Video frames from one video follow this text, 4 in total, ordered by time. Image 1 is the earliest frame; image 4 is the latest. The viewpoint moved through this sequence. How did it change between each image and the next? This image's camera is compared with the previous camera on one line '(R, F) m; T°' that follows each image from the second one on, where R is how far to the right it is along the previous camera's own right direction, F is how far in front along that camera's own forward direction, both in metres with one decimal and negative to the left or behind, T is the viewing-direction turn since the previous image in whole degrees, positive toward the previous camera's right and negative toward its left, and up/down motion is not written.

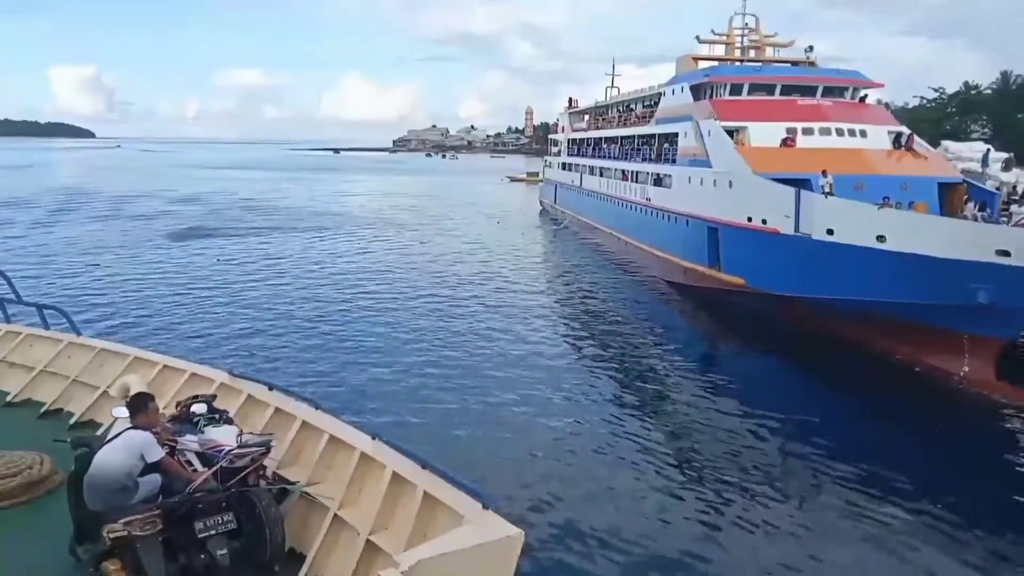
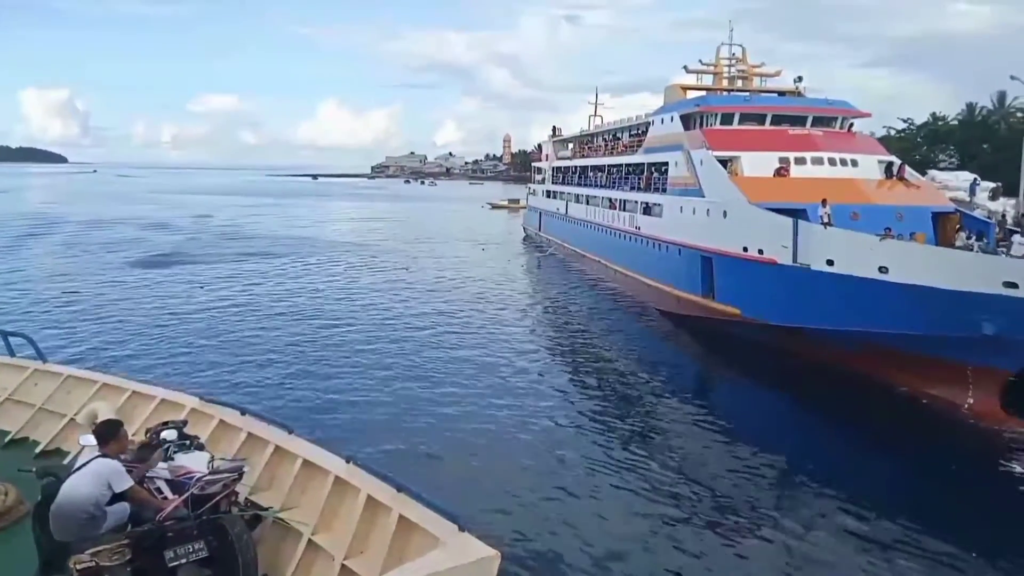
(-0.1, +0.1) m; +2°
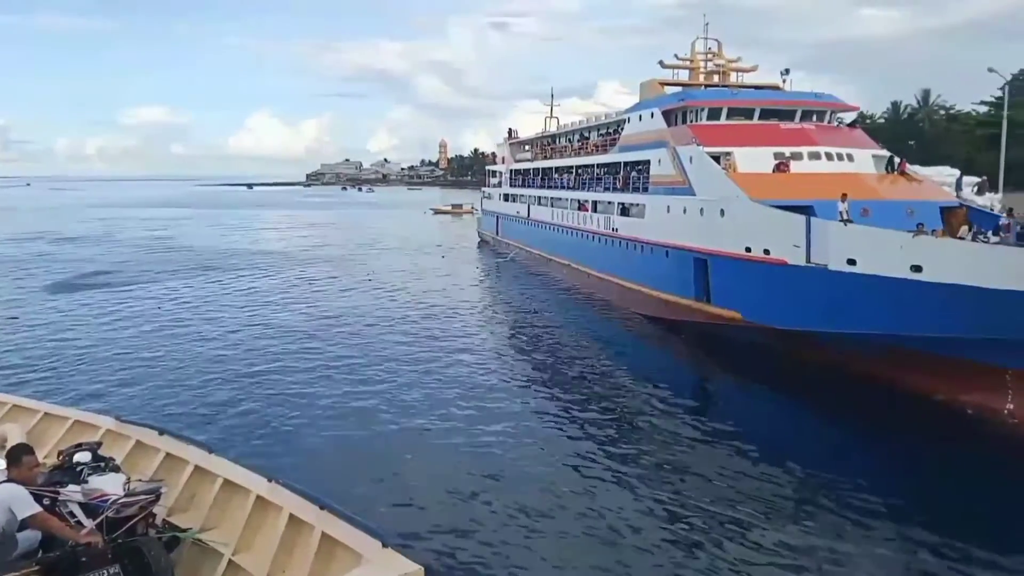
(-0.6, +0.8) m; +5°
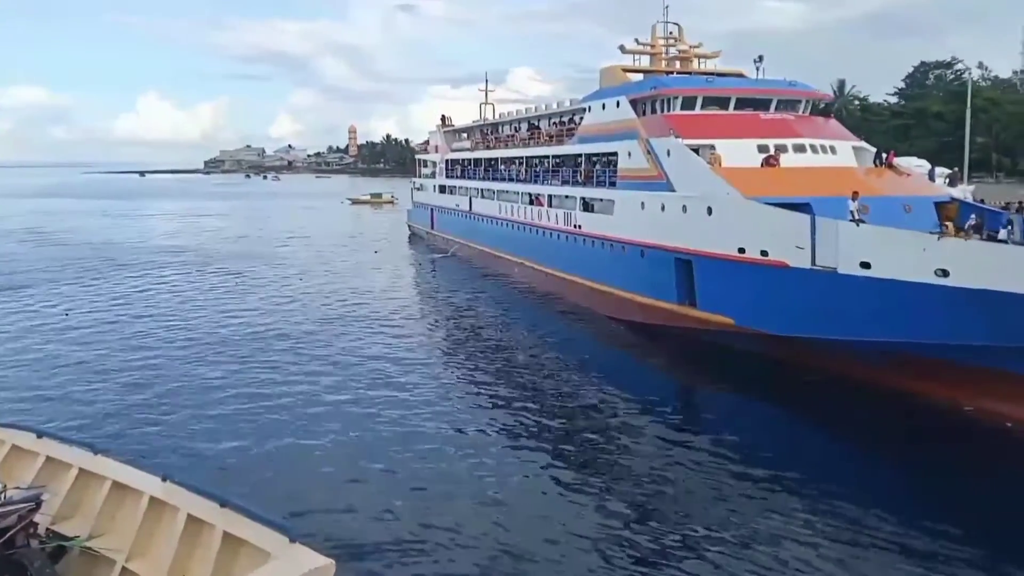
(-0.7, +0.9) m; +7°
